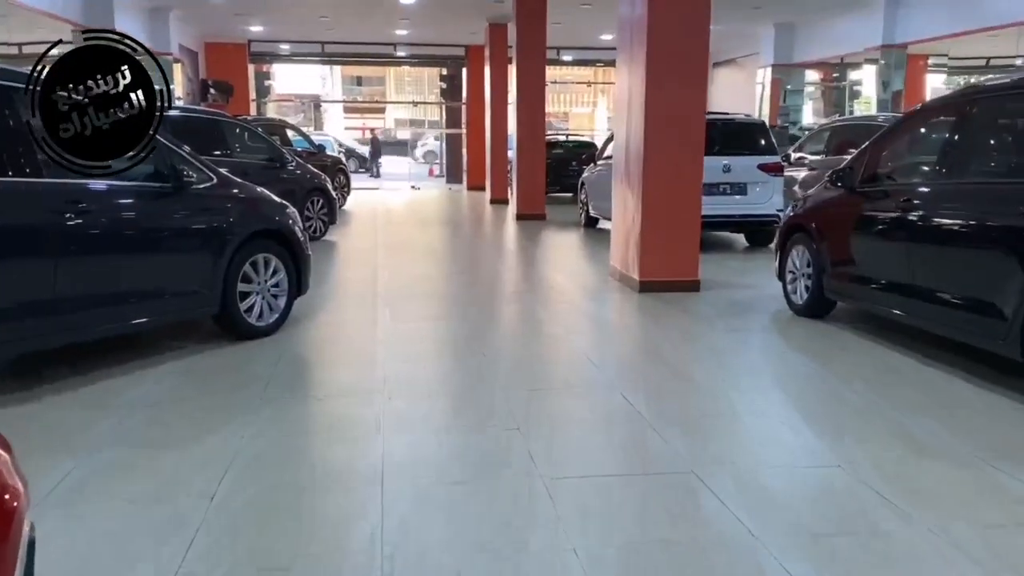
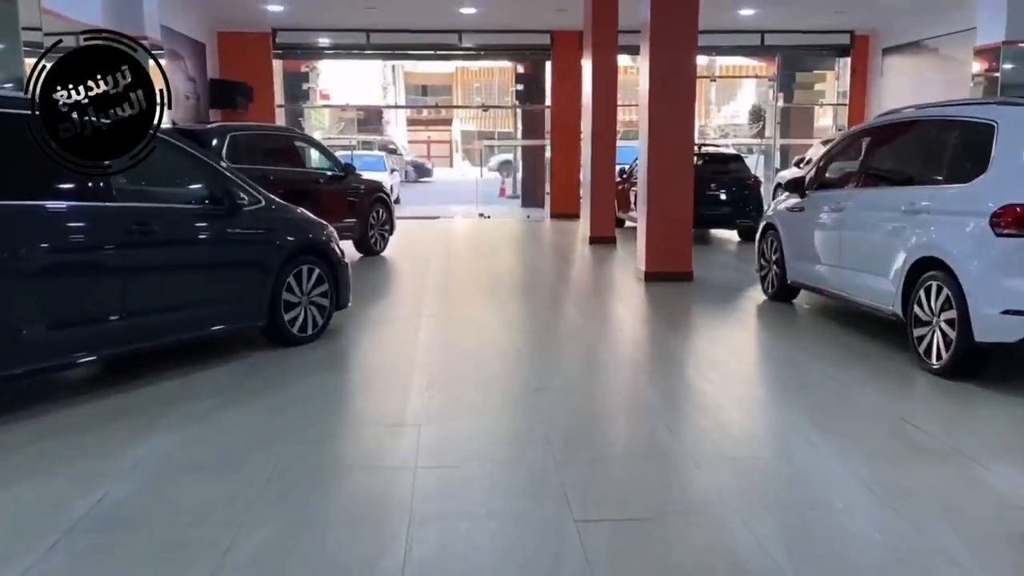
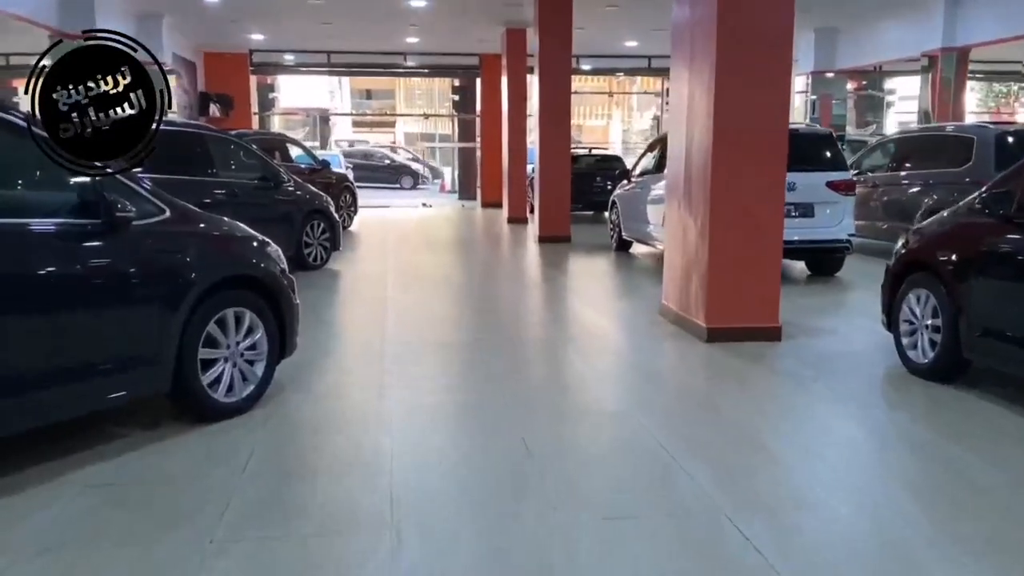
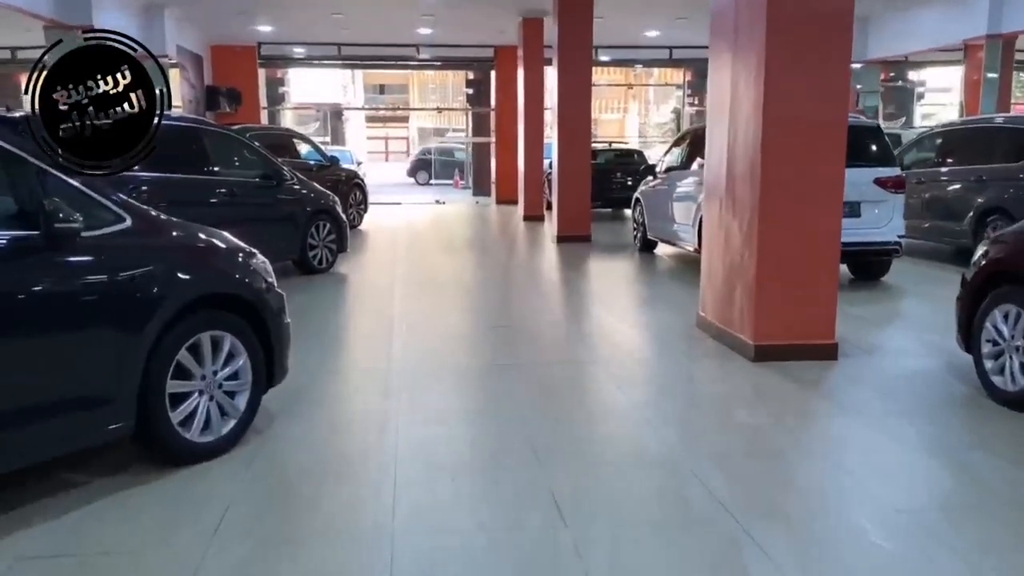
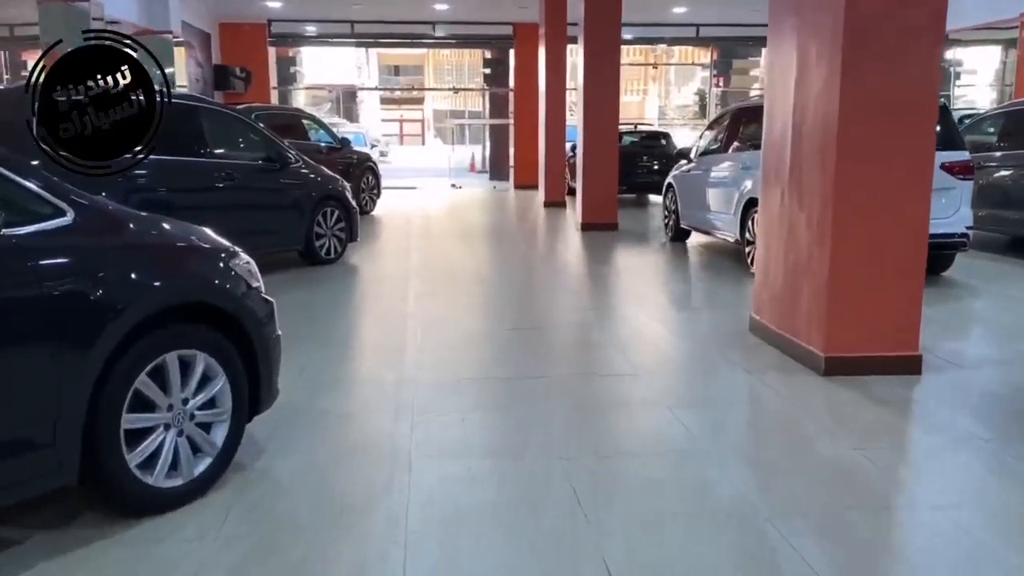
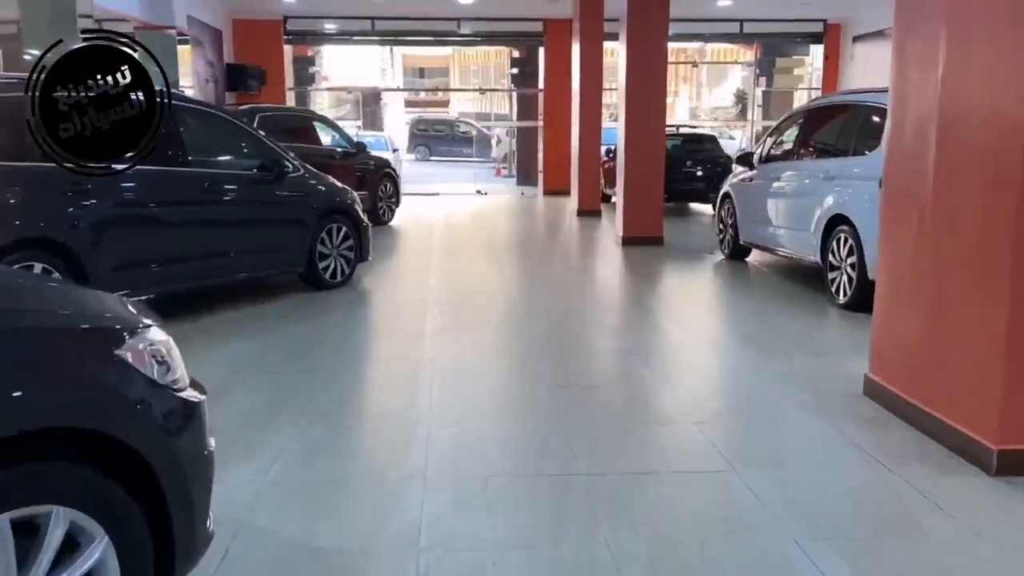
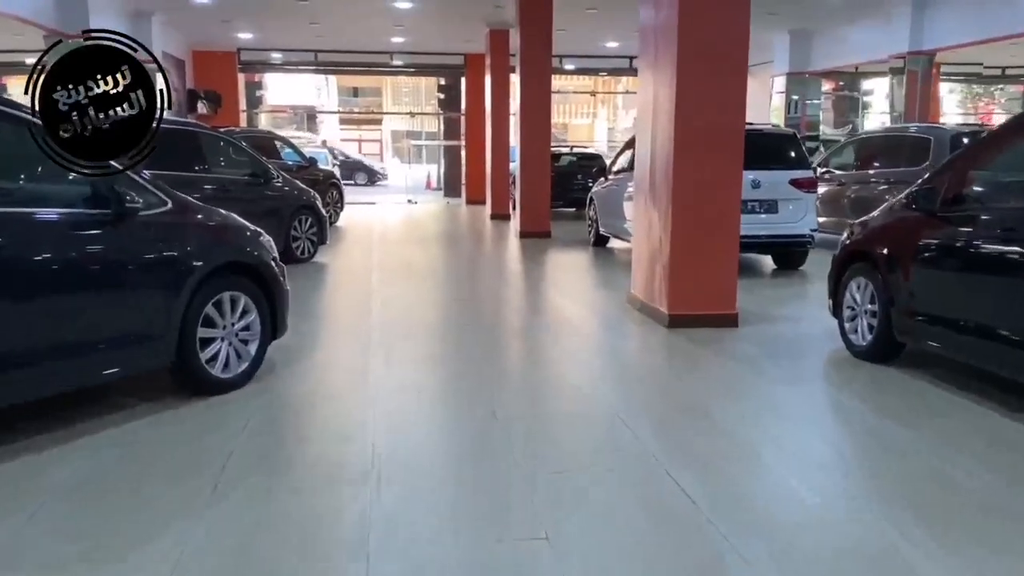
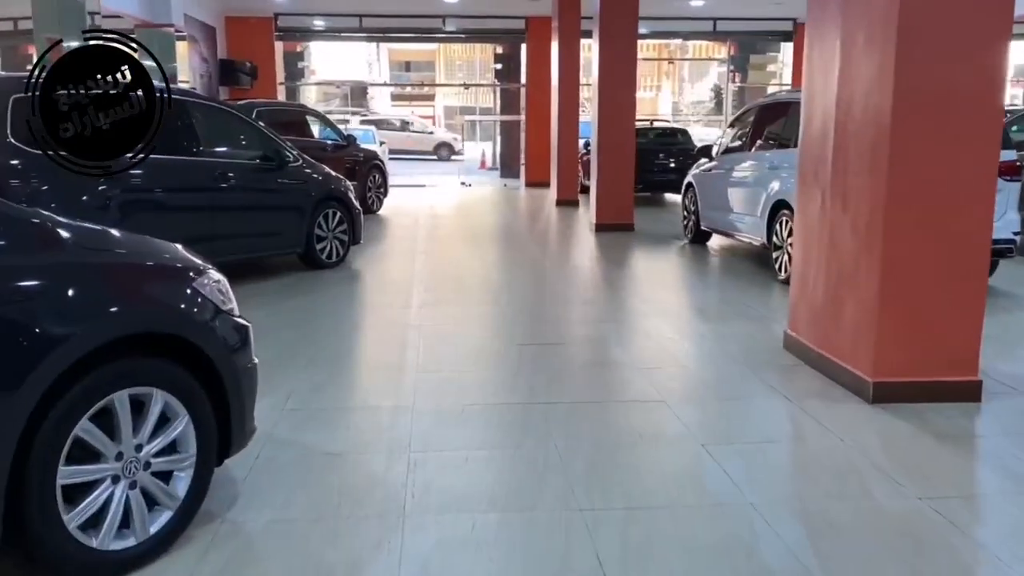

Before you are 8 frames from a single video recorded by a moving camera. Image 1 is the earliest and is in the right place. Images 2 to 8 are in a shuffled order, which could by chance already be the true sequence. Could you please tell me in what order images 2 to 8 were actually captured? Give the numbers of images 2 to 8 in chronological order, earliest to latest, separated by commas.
7, 3, 4, 5, 8, 6, 2
